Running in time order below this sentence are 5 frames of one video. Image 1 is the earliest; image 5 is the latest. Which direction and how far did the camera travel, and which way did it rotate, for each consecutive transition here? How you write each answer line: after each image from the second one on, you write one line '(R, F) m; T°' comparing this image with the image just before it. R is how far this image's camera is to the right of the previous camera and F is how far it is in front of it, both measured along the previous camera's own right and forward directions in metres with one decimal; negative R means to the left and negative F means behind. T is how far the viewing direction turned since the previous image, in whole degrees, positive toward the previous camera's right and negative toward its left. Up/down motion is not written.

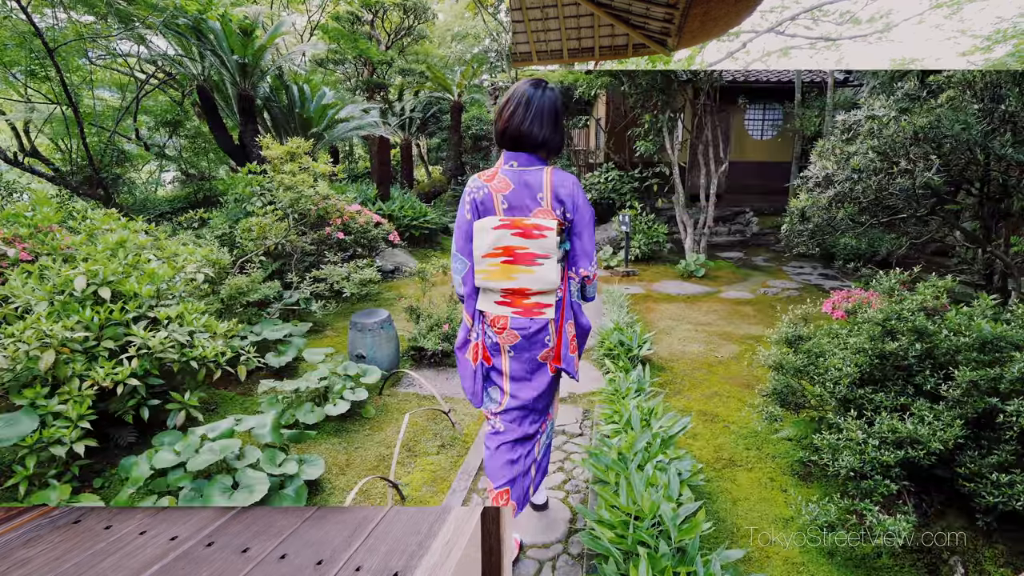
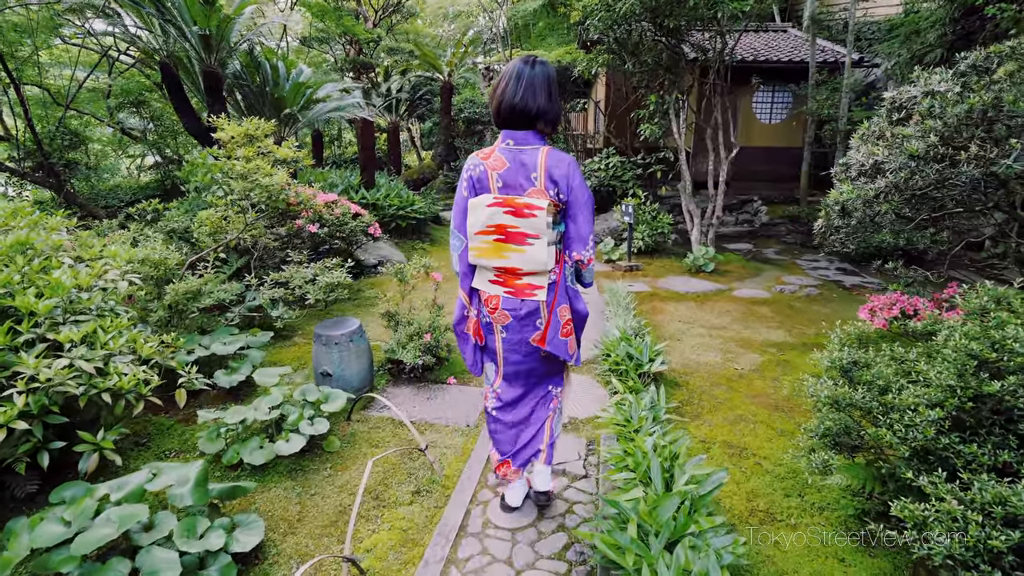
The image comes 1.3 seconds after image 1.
(0.0, +0.5) m; 0°
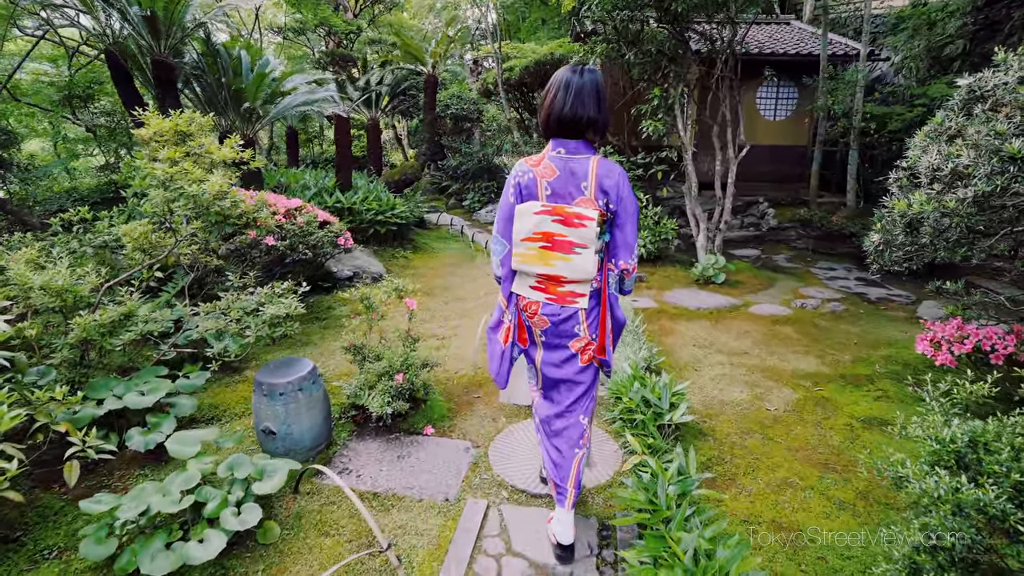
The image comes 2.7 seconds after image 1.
(0.0, +0.6) m; +1°
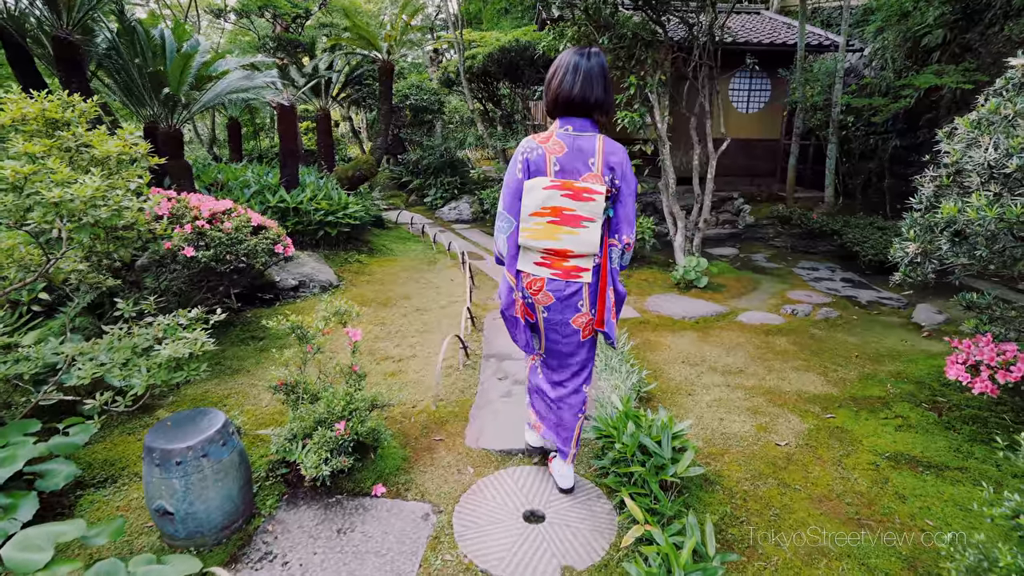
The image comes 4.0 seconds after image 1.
(0.0, +0.5) m; +3°
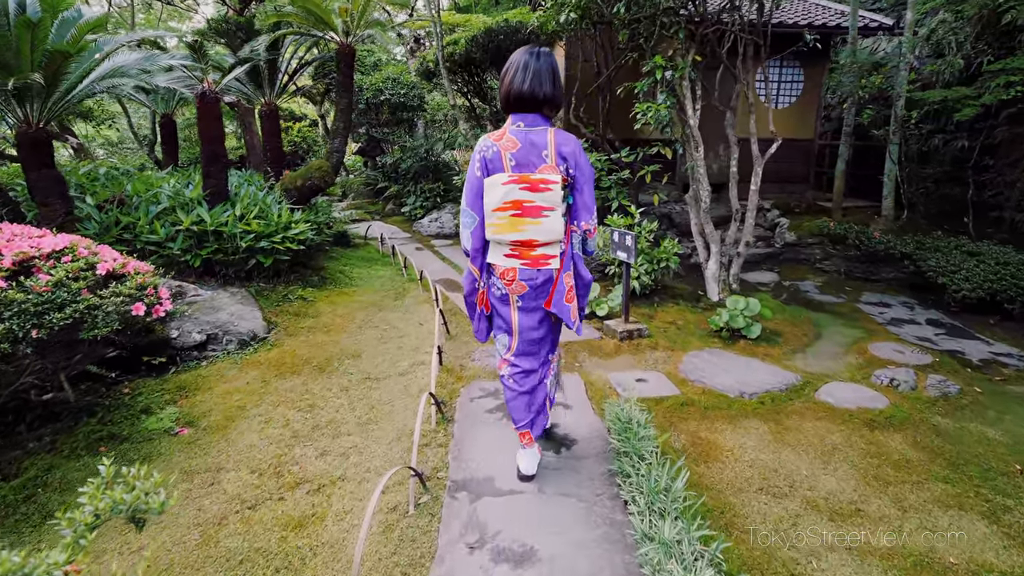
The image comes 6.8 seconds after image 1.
(+0.1, +1.3) m; +1°
